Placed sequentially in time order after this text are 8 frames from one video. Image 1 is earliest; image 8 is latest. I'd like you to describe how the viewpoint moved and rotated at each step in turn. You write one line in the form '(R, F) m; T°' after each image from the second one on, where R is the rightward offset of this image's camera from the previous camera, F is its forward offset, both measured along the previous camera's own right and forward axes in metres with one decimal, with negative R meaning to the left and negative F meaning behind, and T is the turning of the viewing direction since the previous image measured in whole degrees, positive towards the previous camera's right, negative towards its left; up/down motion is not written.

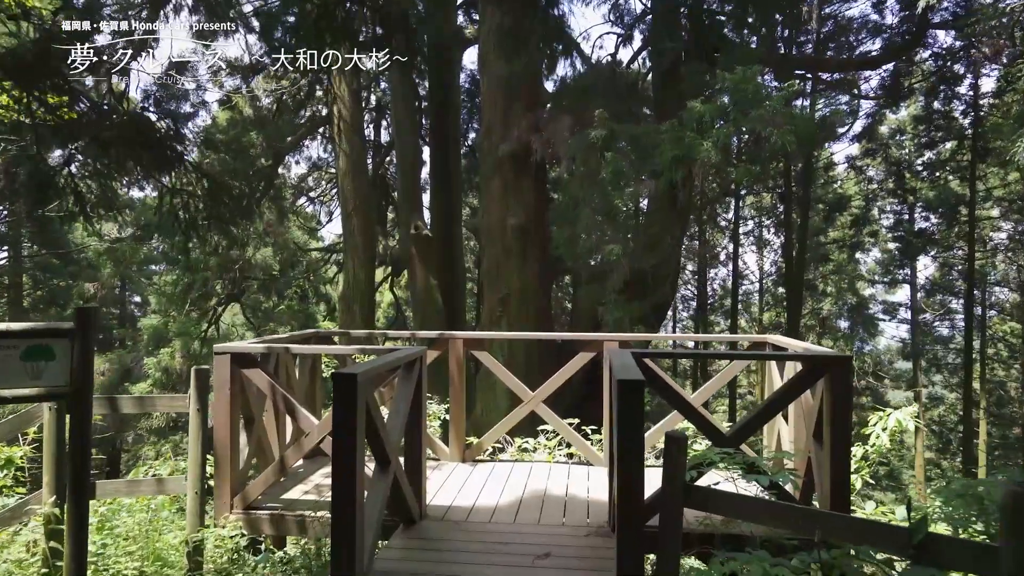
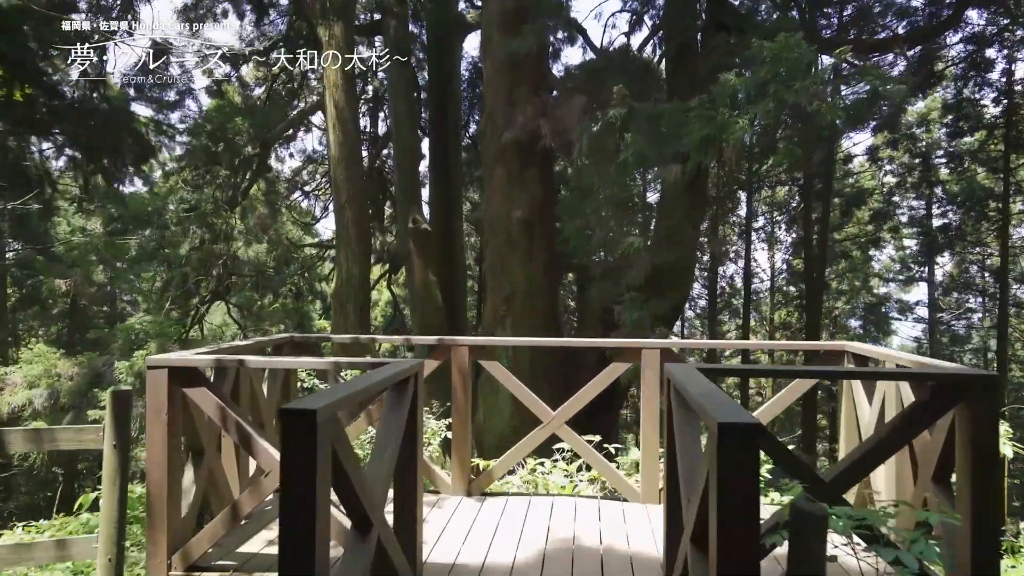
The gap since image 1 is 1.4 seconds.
(-0.1, +0.5) m; 0°
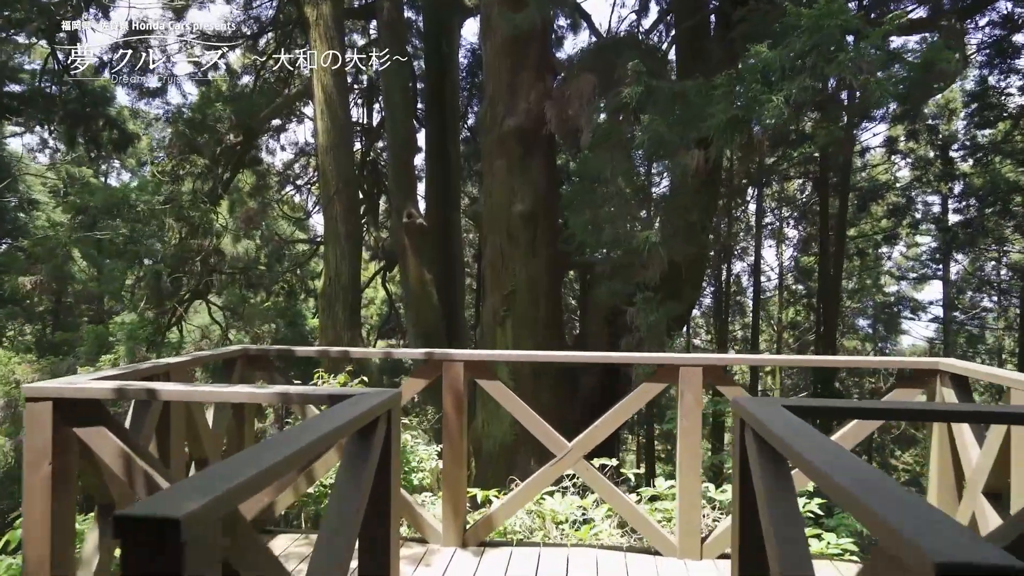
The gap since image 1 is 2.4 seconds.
(0.0, +0.5) m; 0°
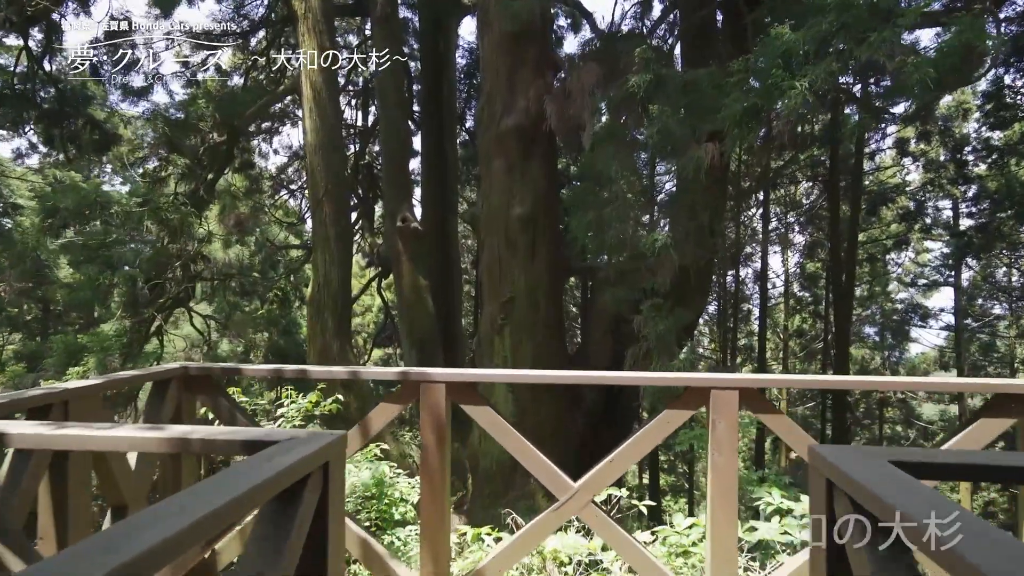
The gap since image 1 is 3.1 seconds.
(0.0, +0.4) m; 0°
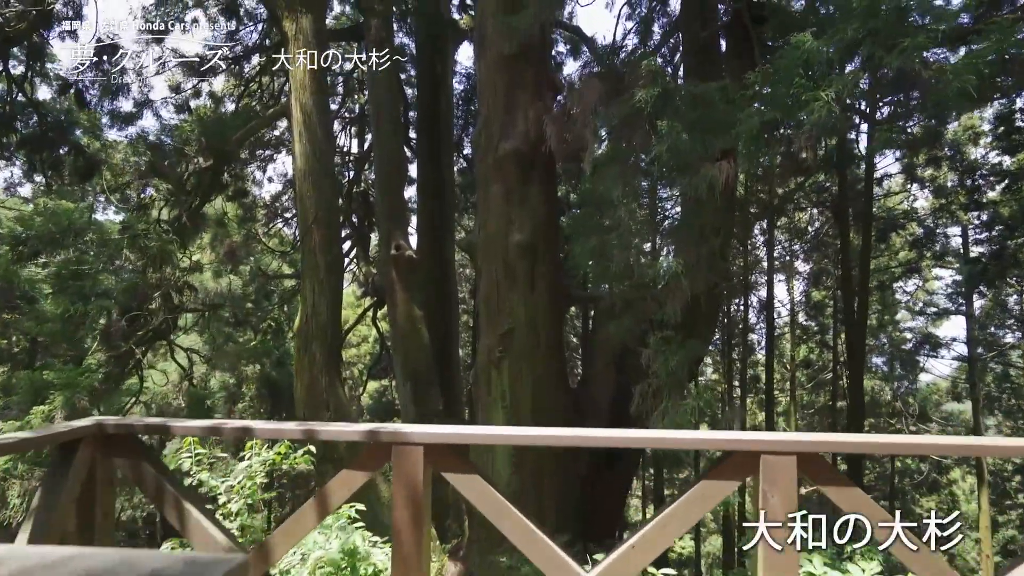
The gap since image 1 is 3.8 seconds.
(0.0, +0.3) m; 0°
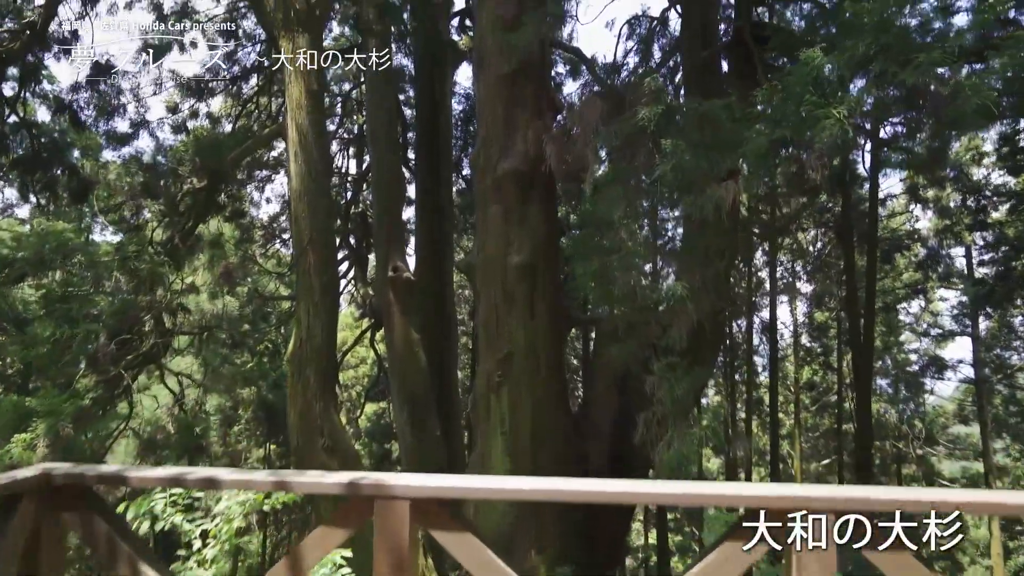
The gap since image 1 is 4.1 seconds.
(0.0, +0.1) m; 0°
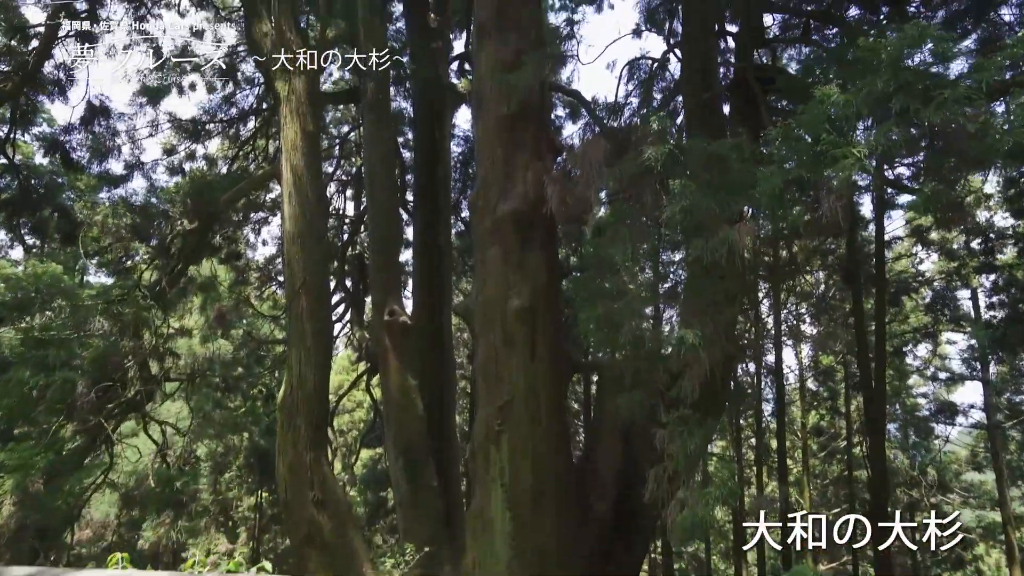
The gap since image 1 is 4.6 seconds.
(0.0, +0.2) m; 0°
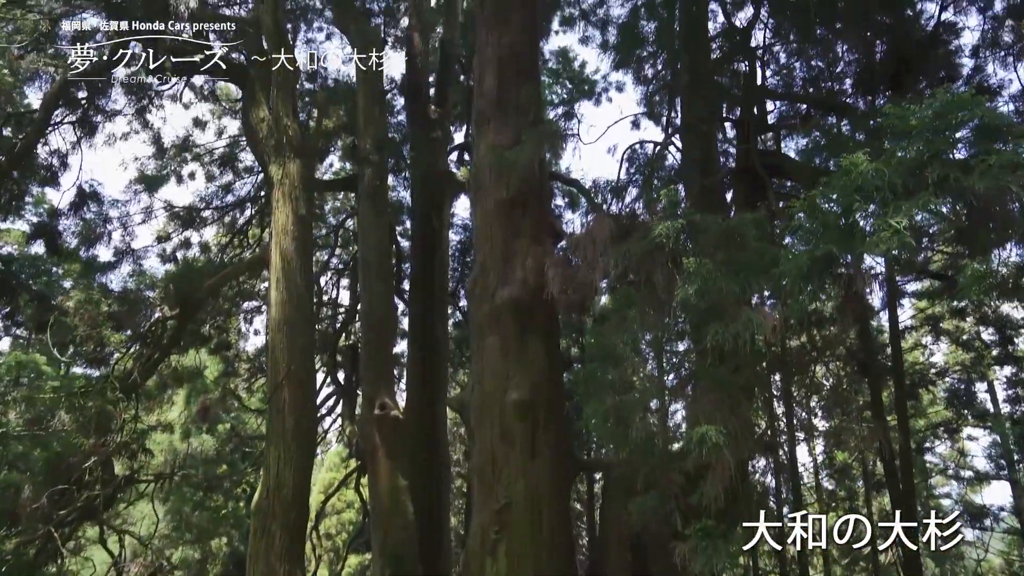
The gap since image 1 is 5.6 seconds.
(0.0, +0.3) m; 0°
